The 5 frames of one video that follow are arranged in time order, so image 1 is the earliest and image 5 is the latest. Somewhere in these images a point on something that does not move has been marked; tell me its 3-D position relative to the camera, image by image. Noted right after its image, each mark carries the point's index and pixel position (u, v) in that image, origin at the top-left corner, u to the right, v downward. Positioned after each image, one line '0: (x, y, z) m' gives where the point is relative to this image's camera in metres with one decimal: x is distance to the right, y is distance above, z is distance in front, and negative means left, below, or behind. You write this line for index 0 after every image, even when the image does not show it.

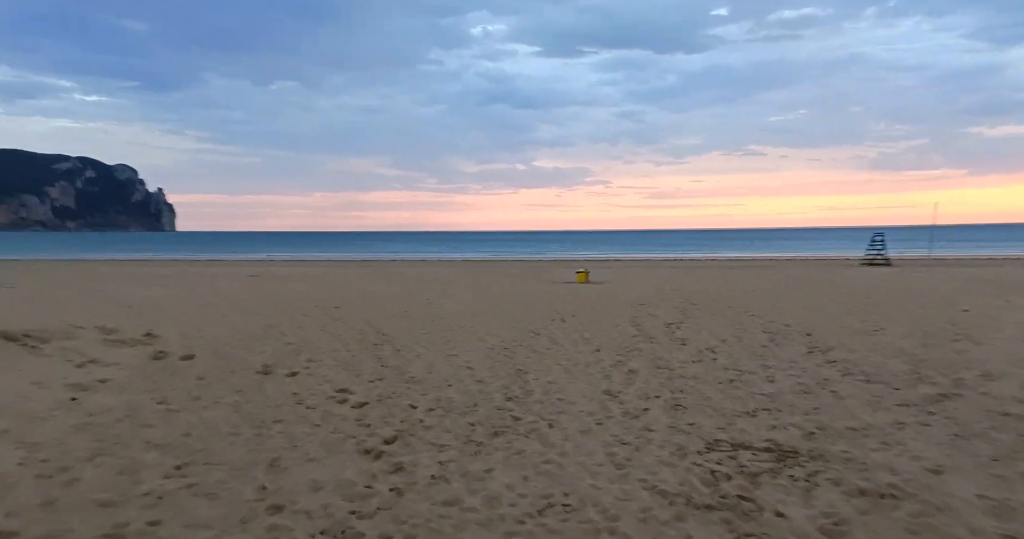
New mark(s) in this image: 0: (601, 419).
0: (+0.6, -1.0, +4.4) m
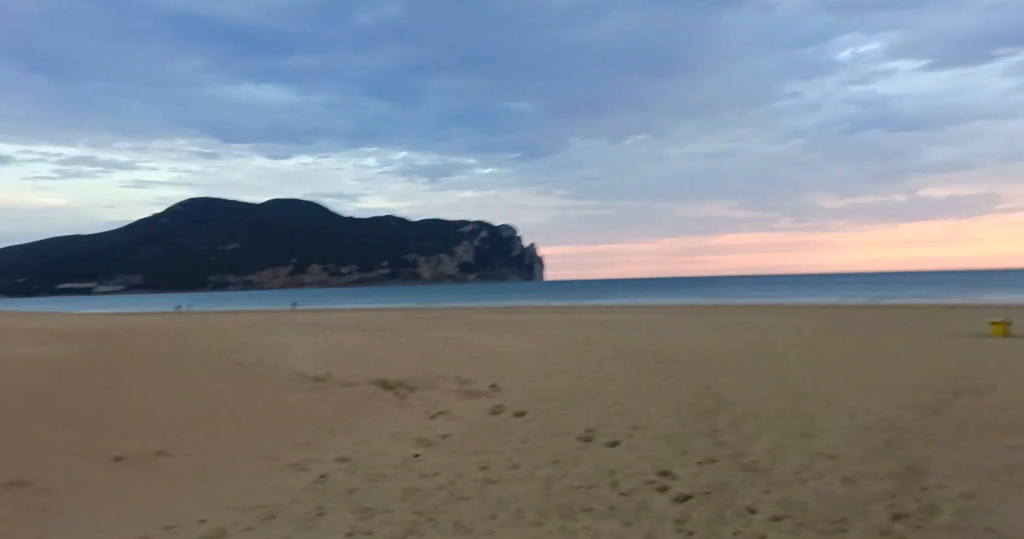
0: (+2.2, -1.2, +2.7) m
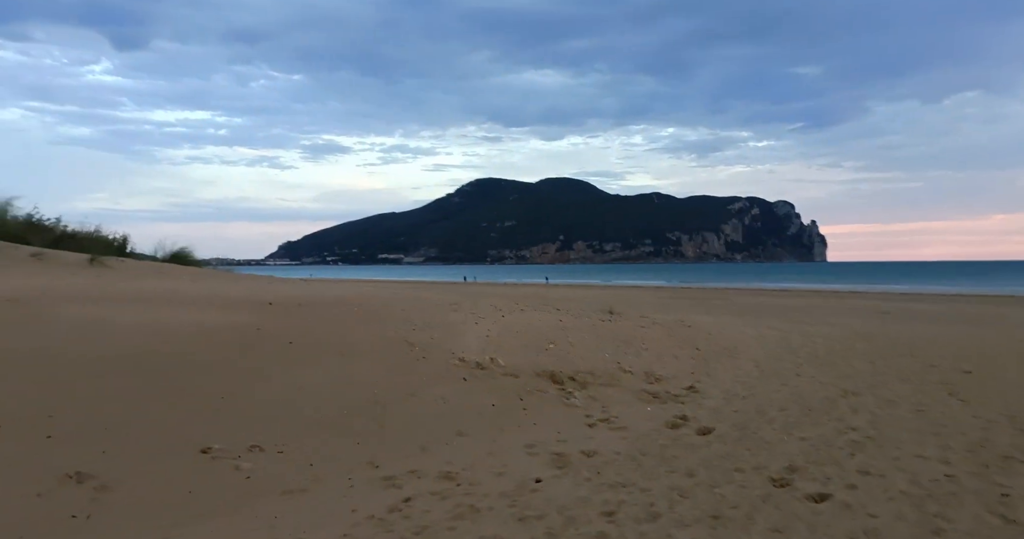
0: (+1.9, -1.2, +0.7) m
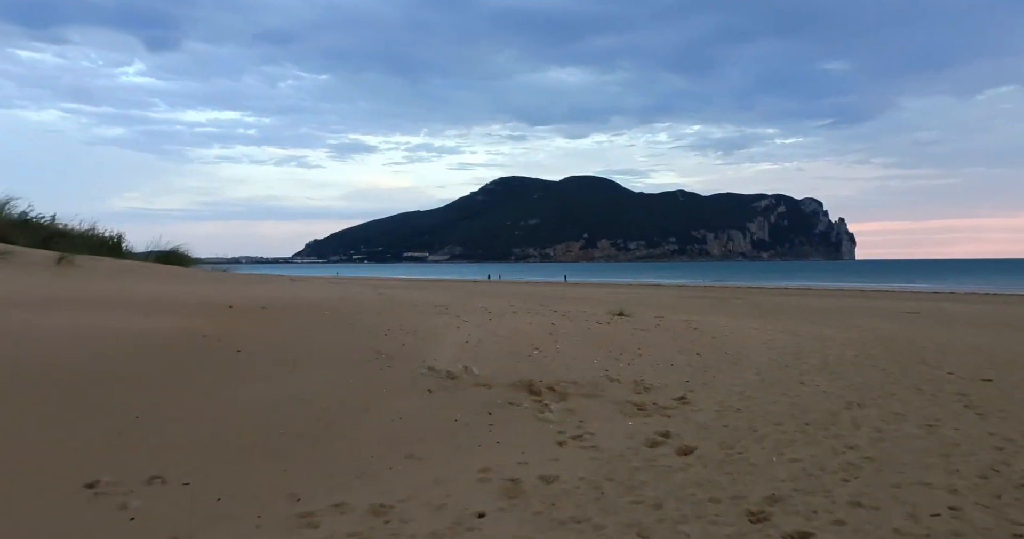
0: (+1.5, -1.2, +0.1) m
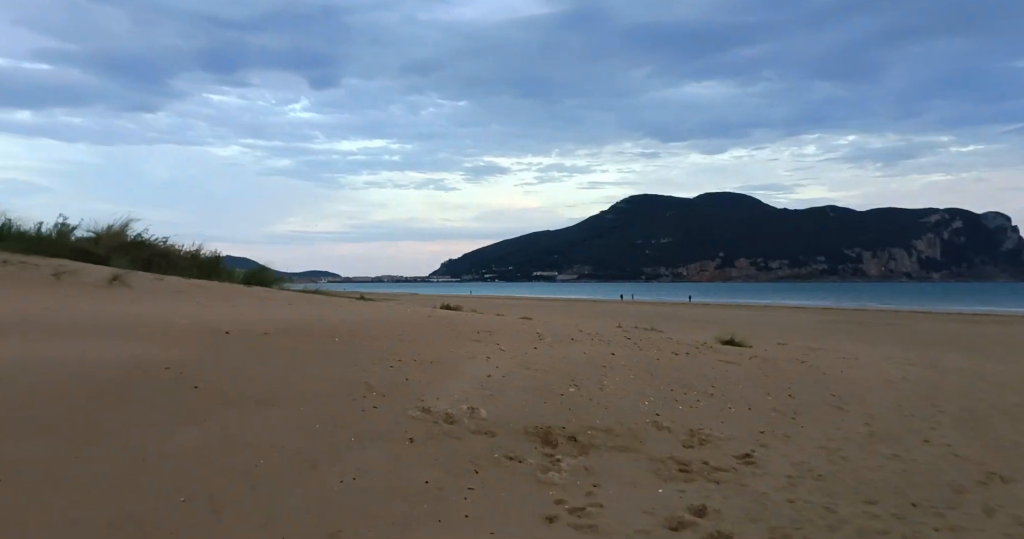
0: (+0.5, -1.2, -1.1) m
